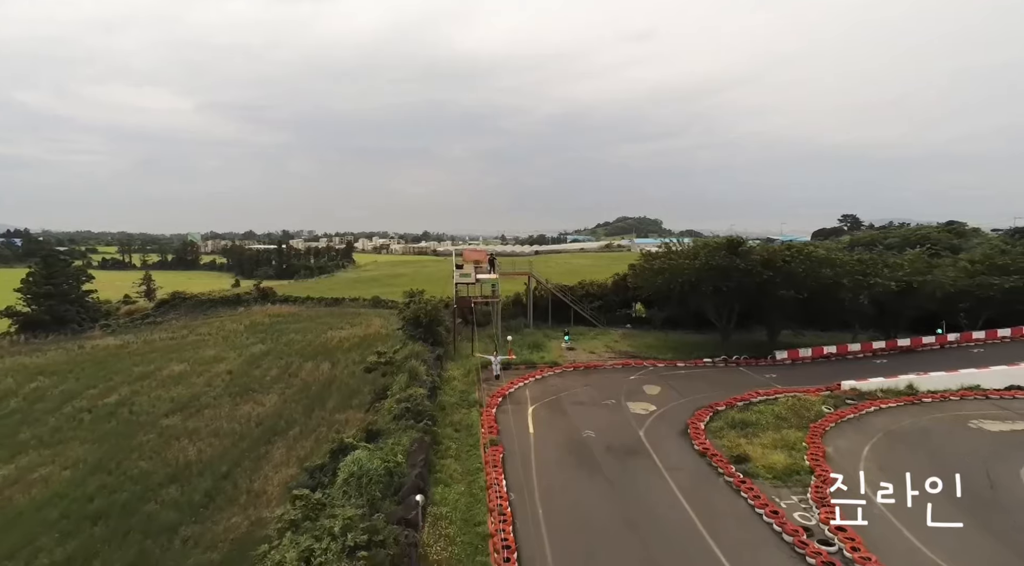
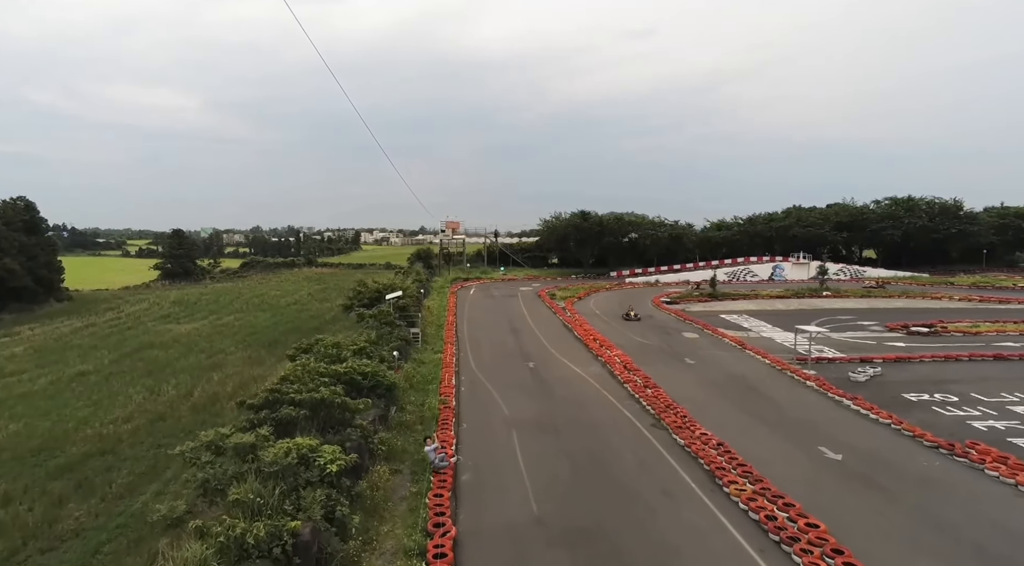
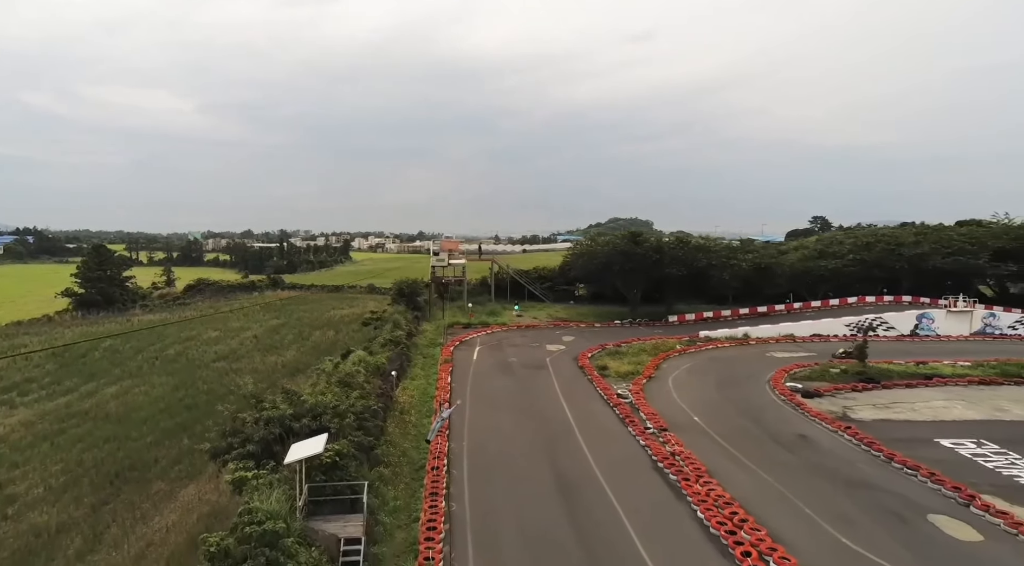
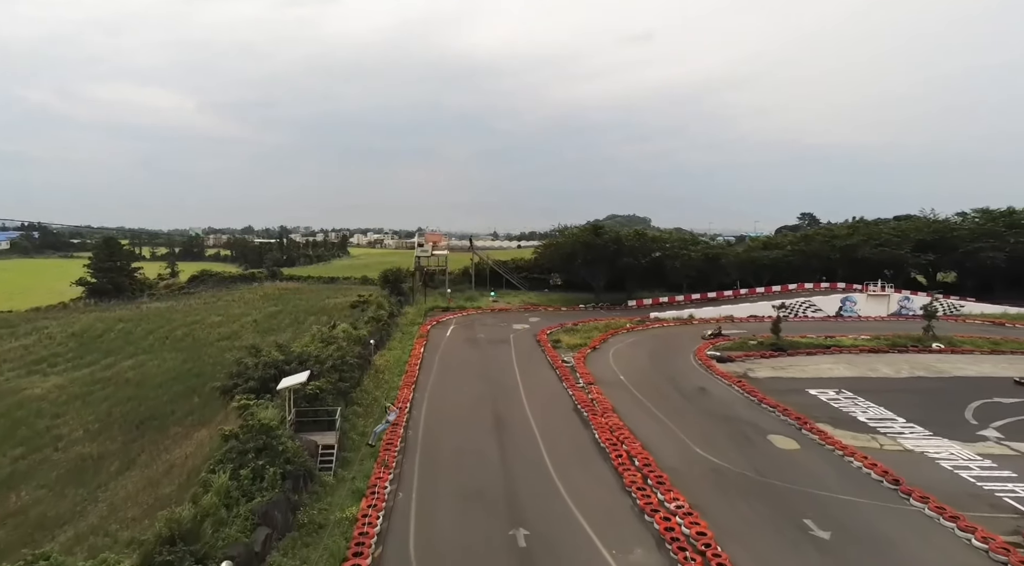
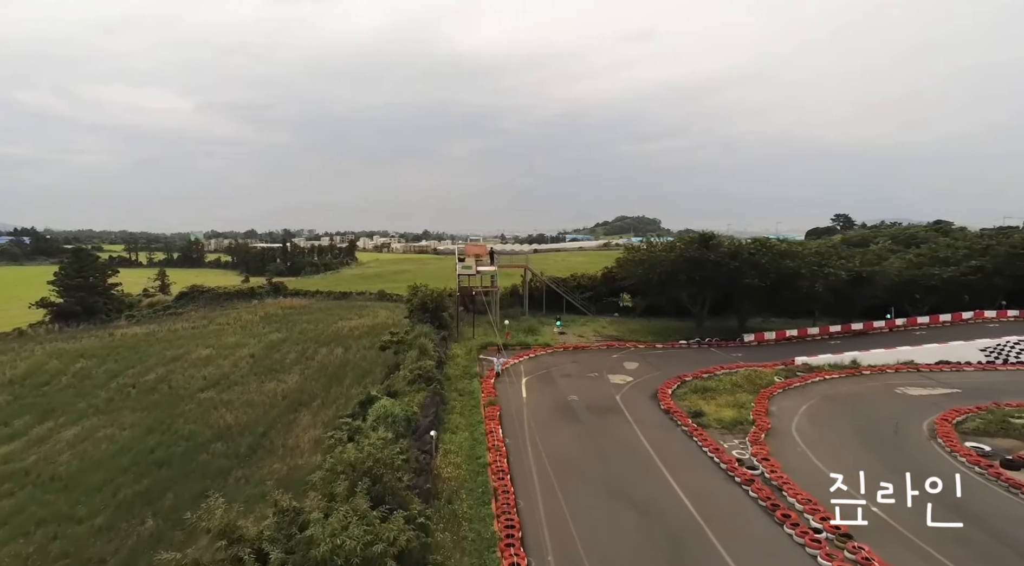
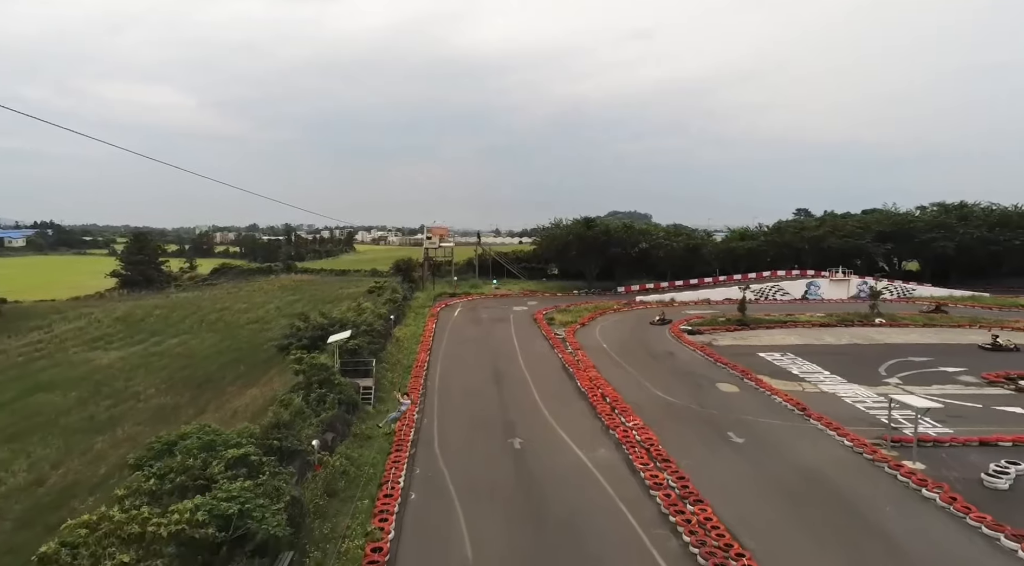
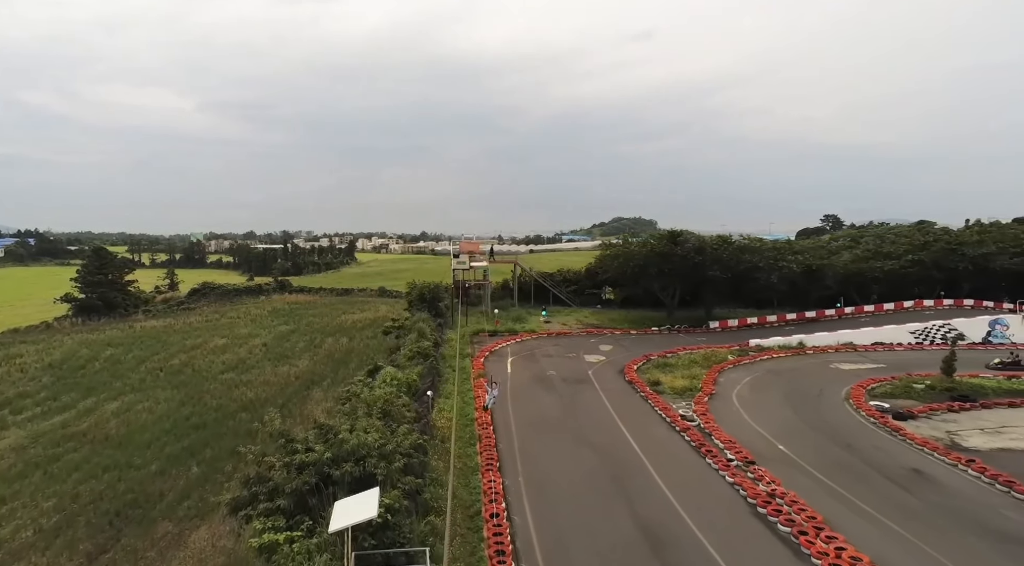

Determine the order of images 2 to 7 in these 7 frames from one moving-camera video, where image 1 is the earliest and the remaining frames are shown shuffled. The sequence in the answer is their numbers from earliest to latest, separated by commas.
5, 7, 3, 4, 6, 2
